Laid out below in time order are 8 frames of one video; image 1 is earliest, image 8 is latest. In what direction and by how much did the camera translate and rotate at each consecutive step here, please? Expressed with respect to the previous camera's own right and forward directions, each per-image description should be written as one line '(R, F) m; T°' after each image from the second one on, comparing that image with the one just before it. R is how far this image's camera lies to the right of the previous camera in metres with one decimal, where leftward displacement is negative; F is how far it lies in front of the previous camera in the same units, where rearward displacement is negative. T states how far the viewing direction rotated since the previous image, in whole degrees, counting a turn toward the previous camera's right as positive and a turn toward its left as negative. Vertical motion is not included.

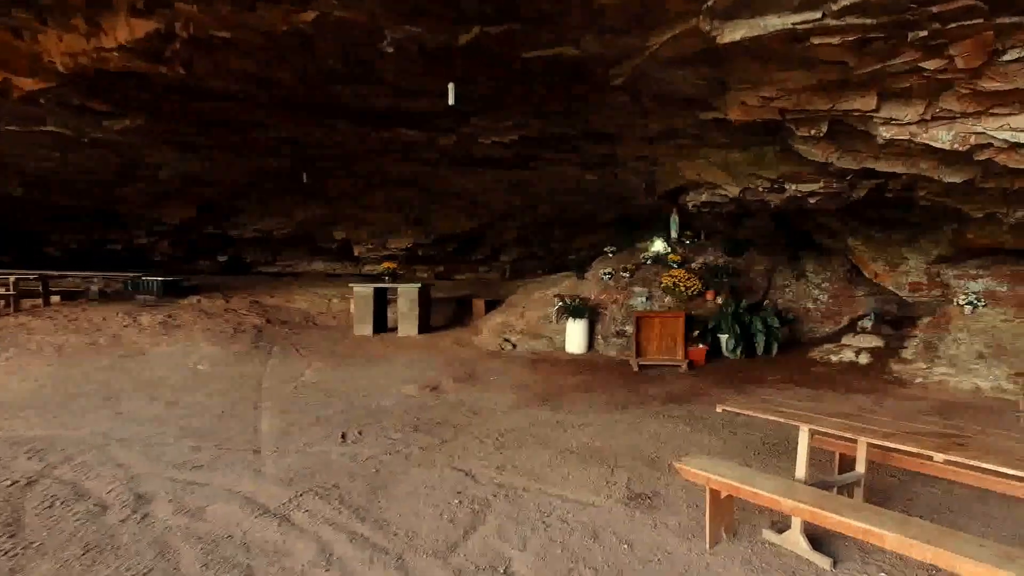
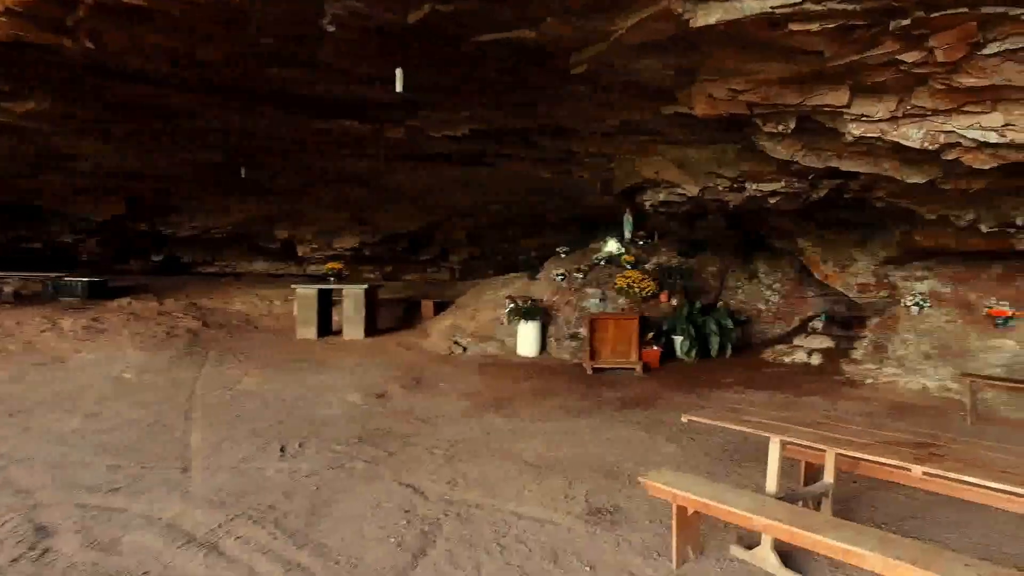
(0.0, +0.3) m; +4°
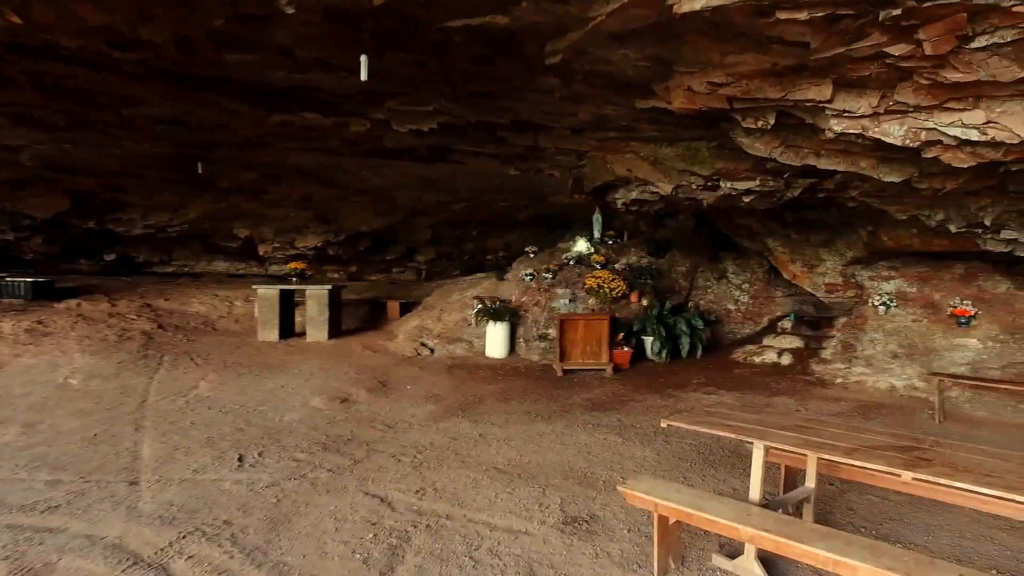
(0.0, +0.2) m; +3°
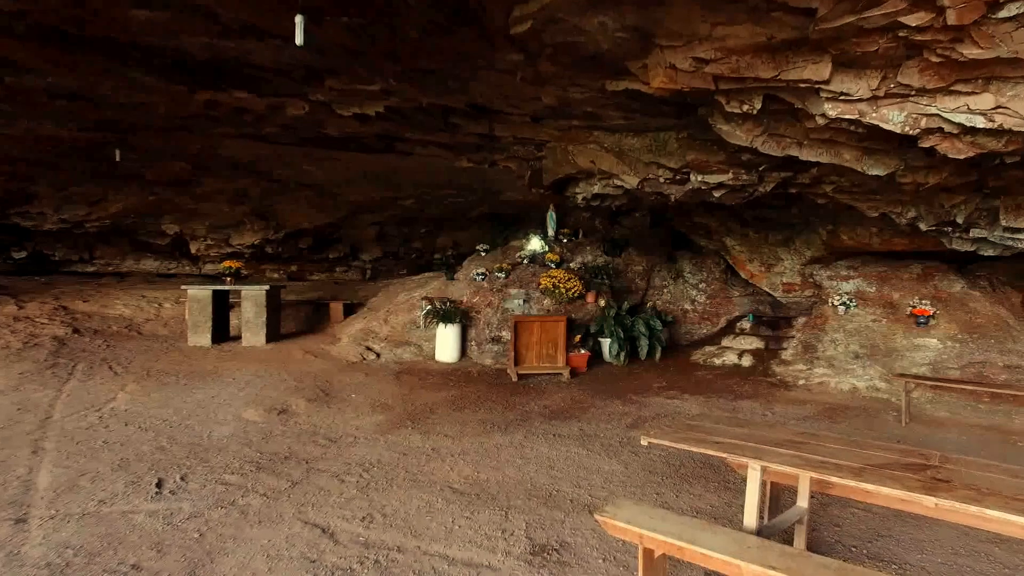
(-0.1, +0.4) m; +5°
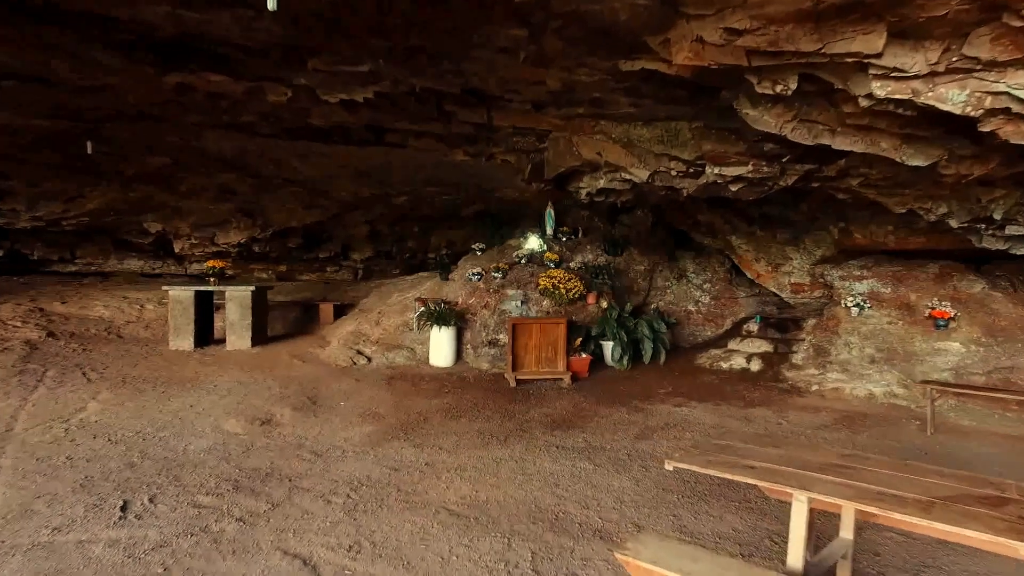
(0.0, +0.4) m; +1°
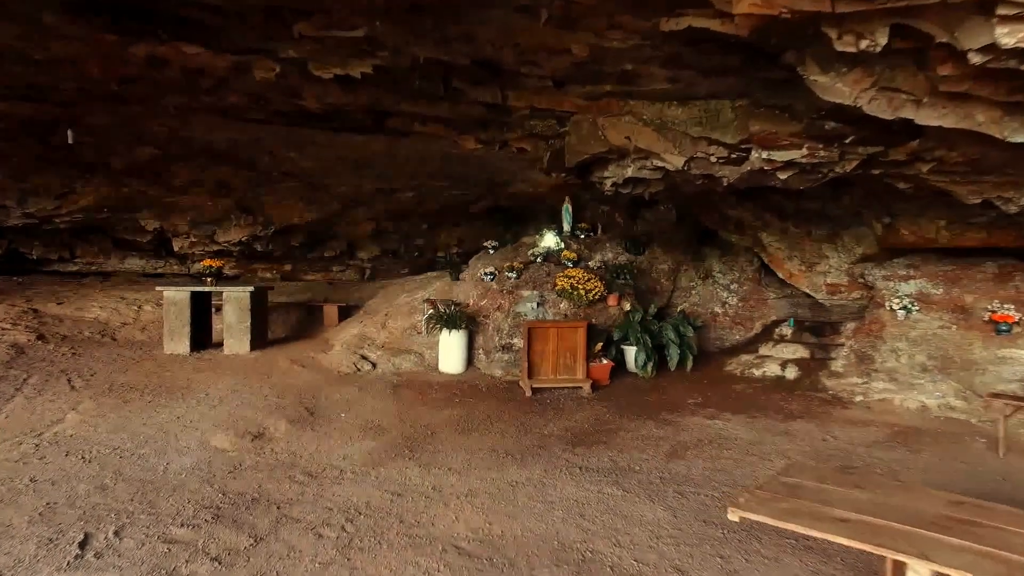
(0.0, +0.5) m; -1°
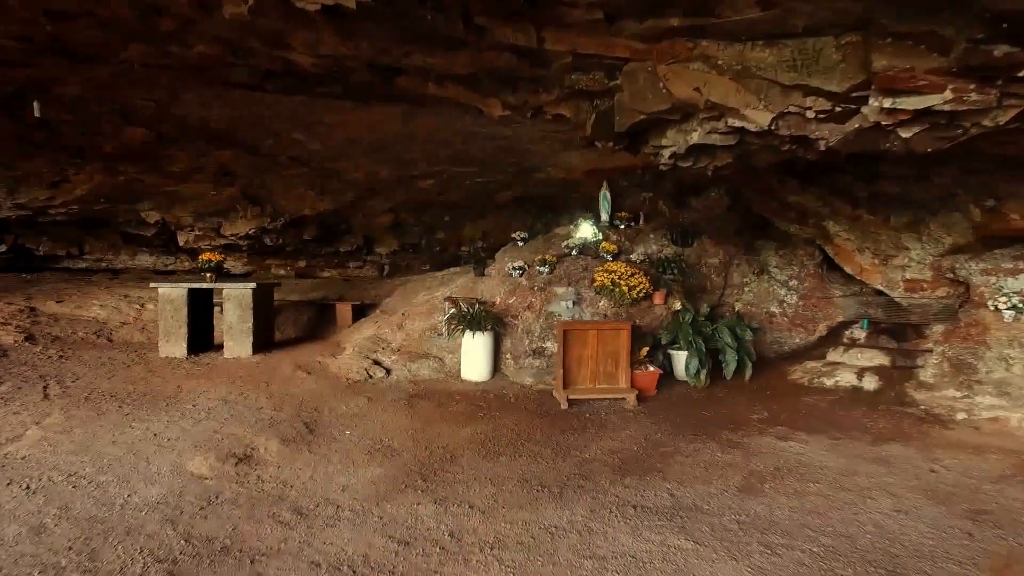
(-0.1, +0.8) m; -2°
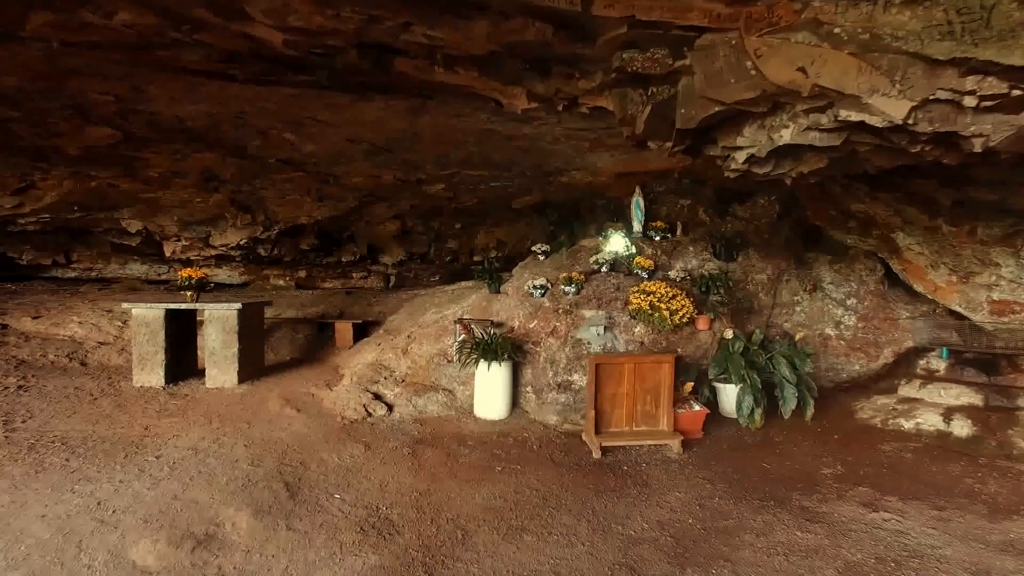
(-0.1, +0.8) m; -1°
